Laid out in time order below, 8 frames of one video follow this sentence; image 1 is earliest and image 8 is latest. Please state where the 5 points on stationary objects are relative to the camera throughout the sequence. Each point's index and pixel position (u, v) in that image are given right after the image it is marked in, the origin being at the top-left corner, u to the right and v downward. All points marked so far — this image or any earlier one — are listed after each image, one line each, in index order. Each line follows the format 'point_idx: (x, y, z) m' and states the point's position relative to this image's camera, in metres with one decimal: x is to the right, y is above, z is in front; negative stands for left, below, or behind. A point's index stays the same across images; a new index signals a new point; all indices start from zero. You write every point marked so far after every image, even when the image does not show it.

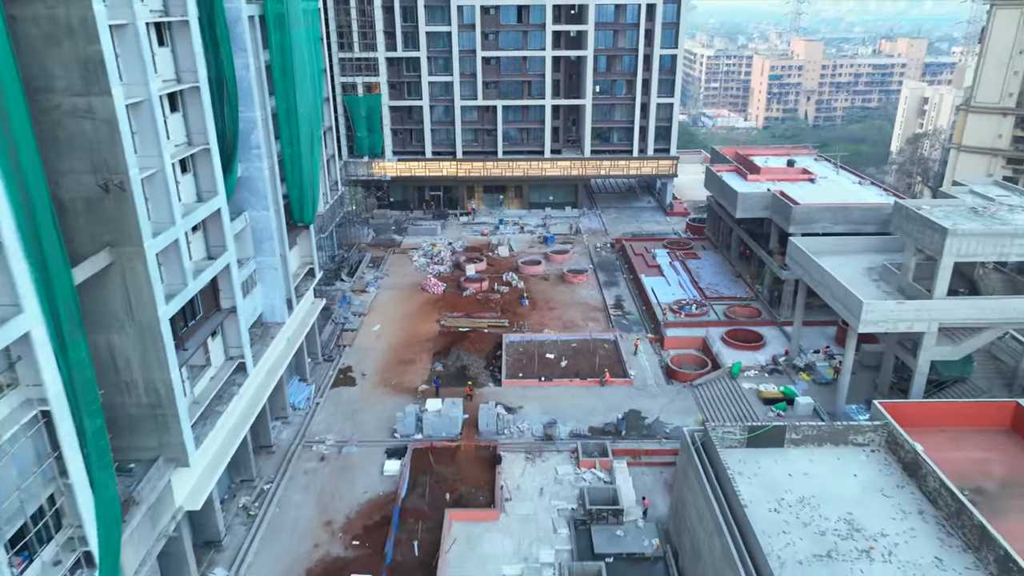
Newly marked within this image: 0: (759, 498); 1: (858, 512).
0: (+5.7, -4.8, +16.2) m
1: (+7.7, -4.9, +15.6) m
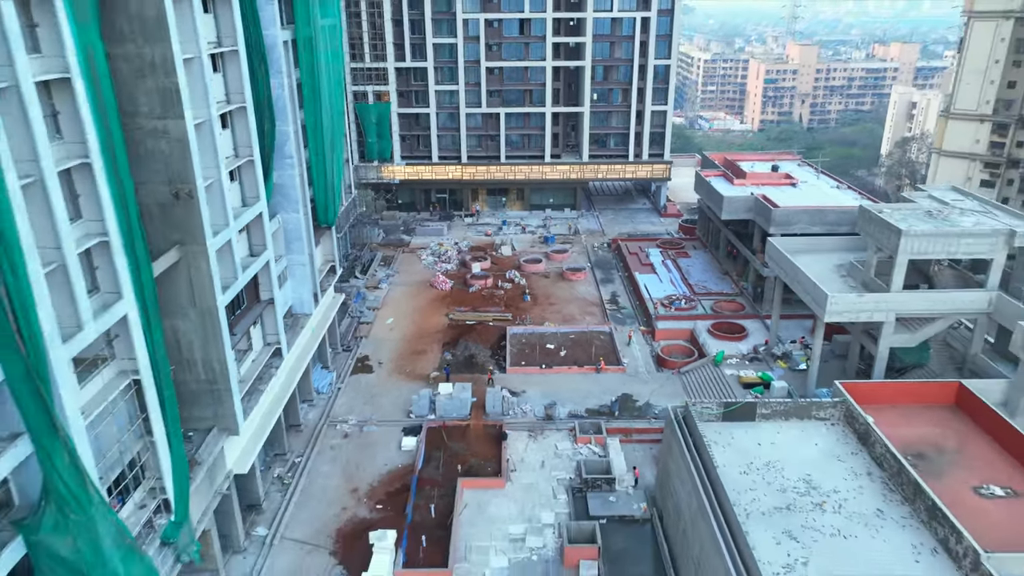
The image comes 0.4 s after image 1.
0: (+5.8, -4.6, +18.8) m
1: (+7.8, -4.7, +18.2) m
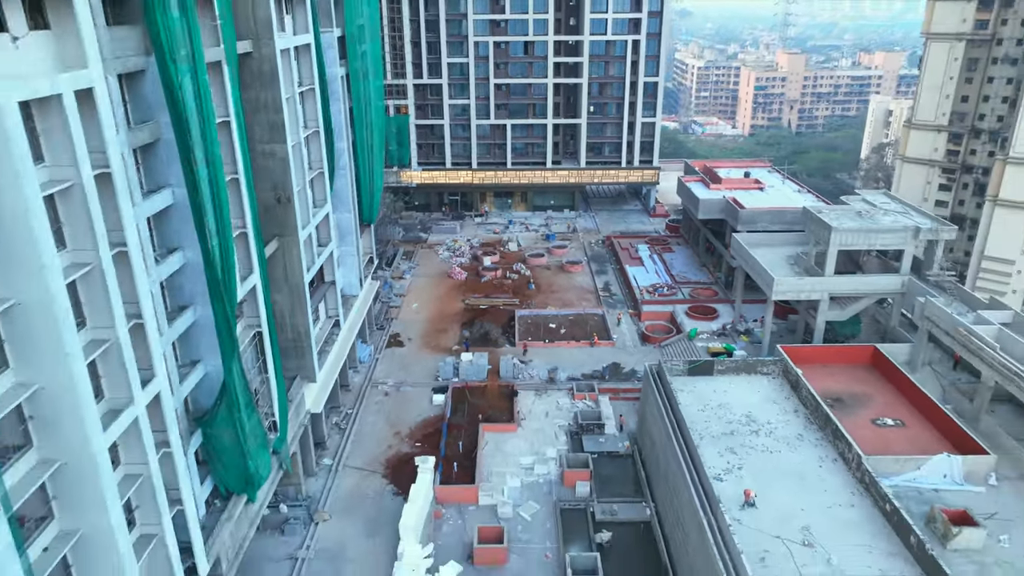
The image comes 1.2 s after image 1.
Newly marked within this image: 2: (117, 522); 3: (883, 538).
0: (+6.3, -4.0, +24.6) m
1: (+8.3, -4.1, +24.0) m
2: (-7.0, -4.2, +12.4) m
3: (+9.5, -6.2, +17.9) m
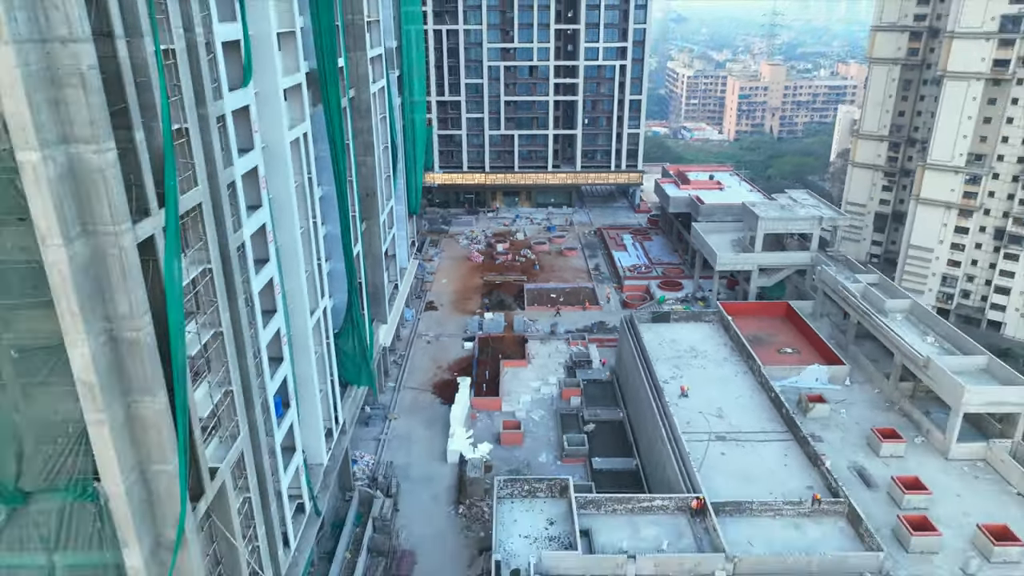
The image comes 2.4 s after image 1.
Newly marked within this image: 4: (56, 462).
0: (+6.9, -2.5, +34.8) m
1: (+8.9, -2.7, +34.3) m
2: (-6.3, -2.7, +22.6) m
3: (+10.1, -4.8, +28.2) m
4: (-7.9, -3.0, +12.4) m
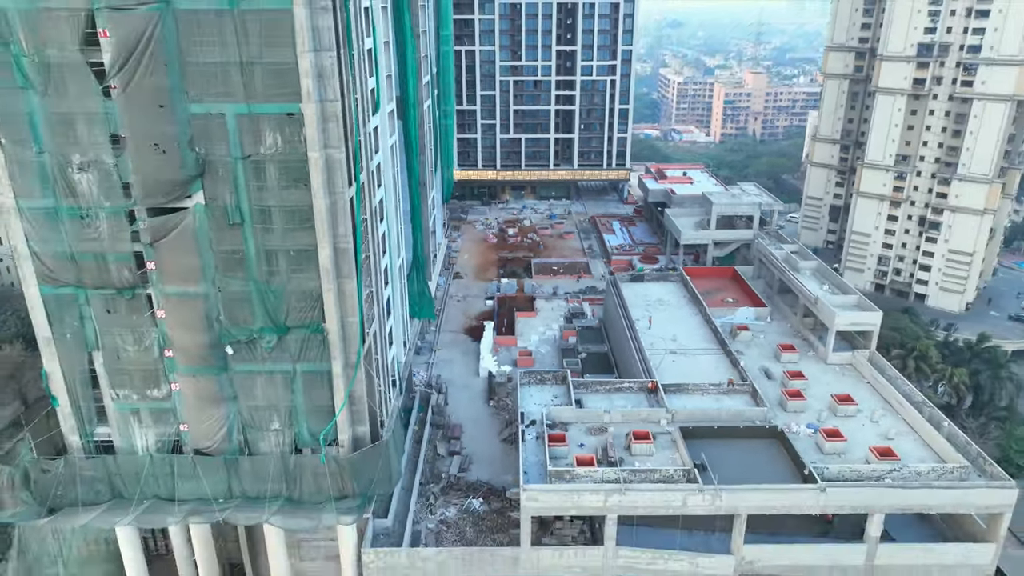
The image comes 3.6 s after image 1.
0: (+7.8, -0.4, +46.5) m
1: (+9.8, -0.5, +45.9) m
2: (-5.4, -0.5, +34.2) m
3: (+11.0, -2.6, +39.8) m
4: (-7.0, -0.8, +24.0) m
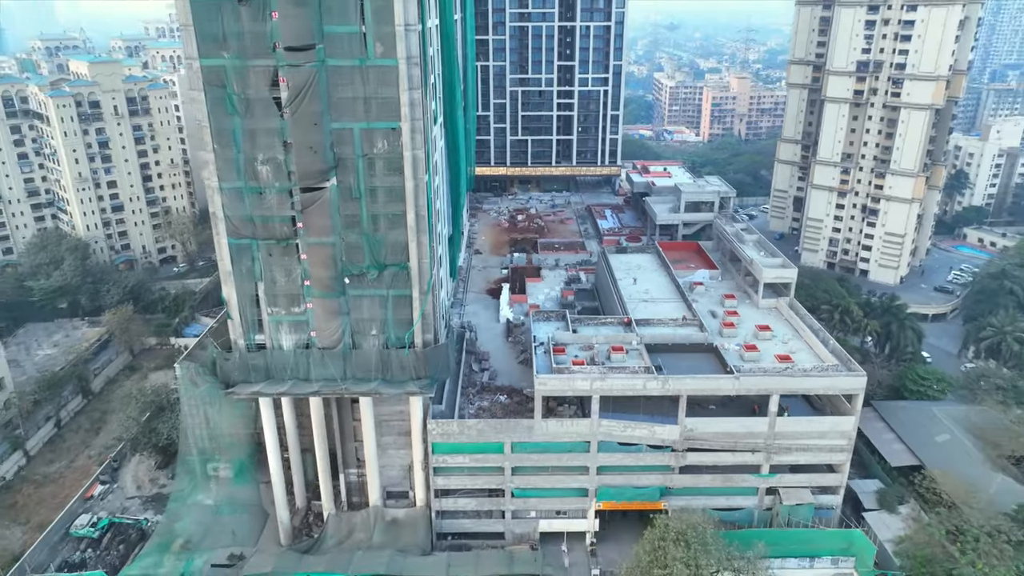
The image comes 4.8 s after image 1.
0: (+8.7, +2.2, +59.5) m
1: (+10.7, +2.1, +59.0) m
2: (-4.5, +2.1, +47.3) m
3: (+12.0, -0.1, +52.9) m
4: (-6.1, +1.7, +37.1) m
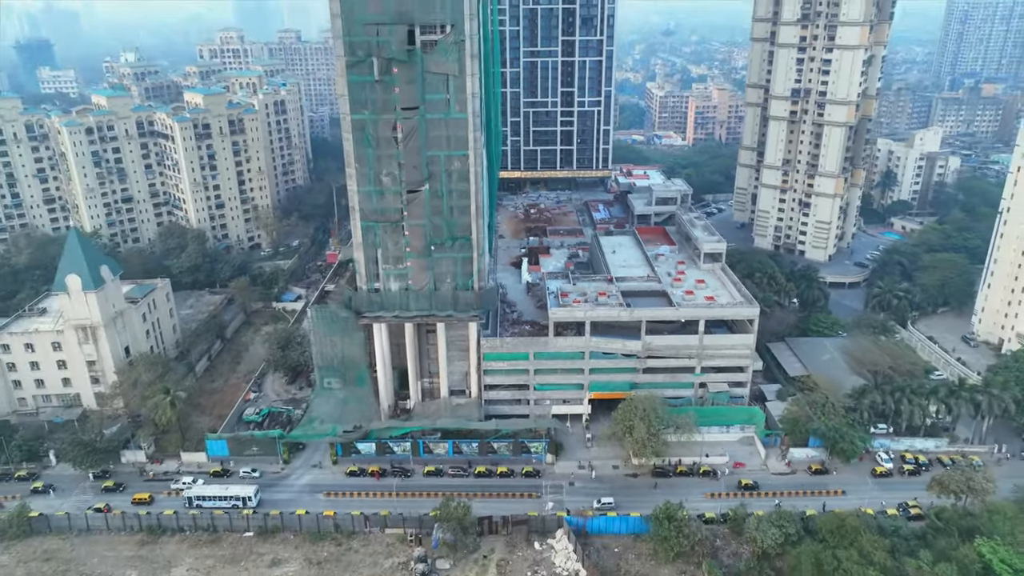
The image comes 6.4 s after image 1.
0: (+10.8, +5.4, +82.2) m
1: (+12.7, +5.2, +81.6) m
2: (-2.5, +5.1, +70.0) m
3: (+13.9, +3.1, +75.6) m
4: (-4.1, +4.7, +59.8) m
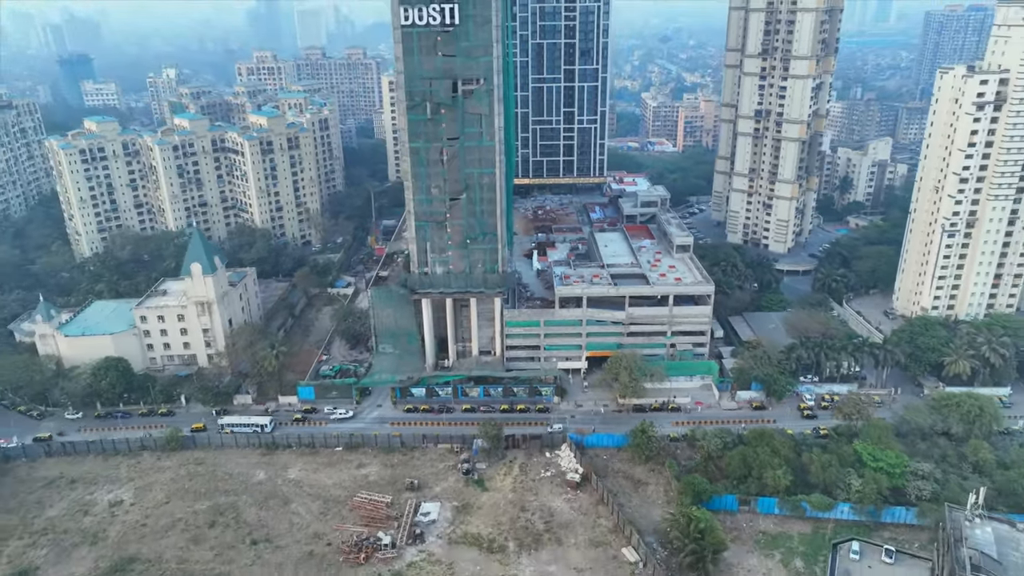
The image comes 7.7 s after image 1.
0: (+12.6, +7.3, +102.1) m
1: (+14.5, +7.2, +101.6) m
2: (-0.7, +7.0, +89.9) m
3: (+15.7, +5.1, +95.5) m
4: (-2.4, +6.6, +79.8) m
